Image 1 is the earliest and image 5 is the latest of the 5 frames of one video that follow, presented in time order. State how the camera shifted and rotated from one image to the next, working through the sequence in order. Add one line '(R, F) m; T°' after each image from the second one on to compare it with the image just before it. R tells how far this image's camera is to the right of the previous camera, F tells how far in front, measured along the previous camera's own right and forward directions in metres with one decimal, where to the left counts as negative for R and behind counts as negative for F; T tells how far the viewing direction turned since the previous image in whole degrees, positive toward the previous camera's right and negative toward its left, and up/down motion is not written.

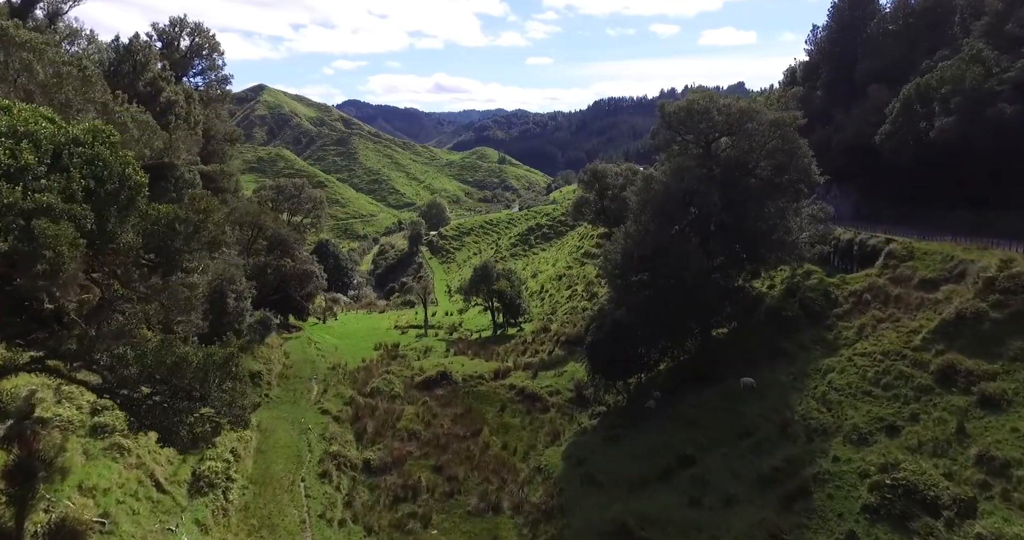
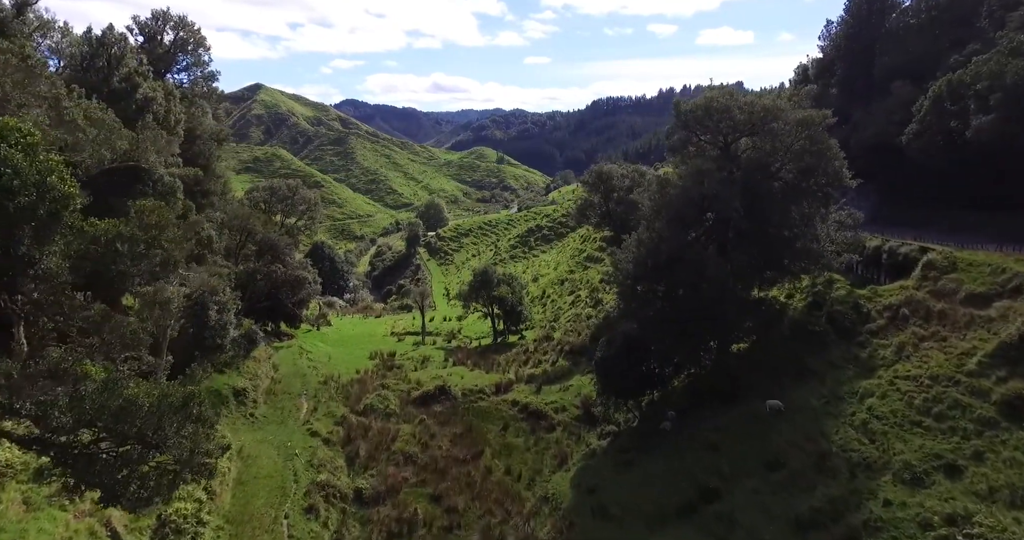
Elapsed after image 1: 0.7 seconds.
(-0.3, +2.3) m; 0°
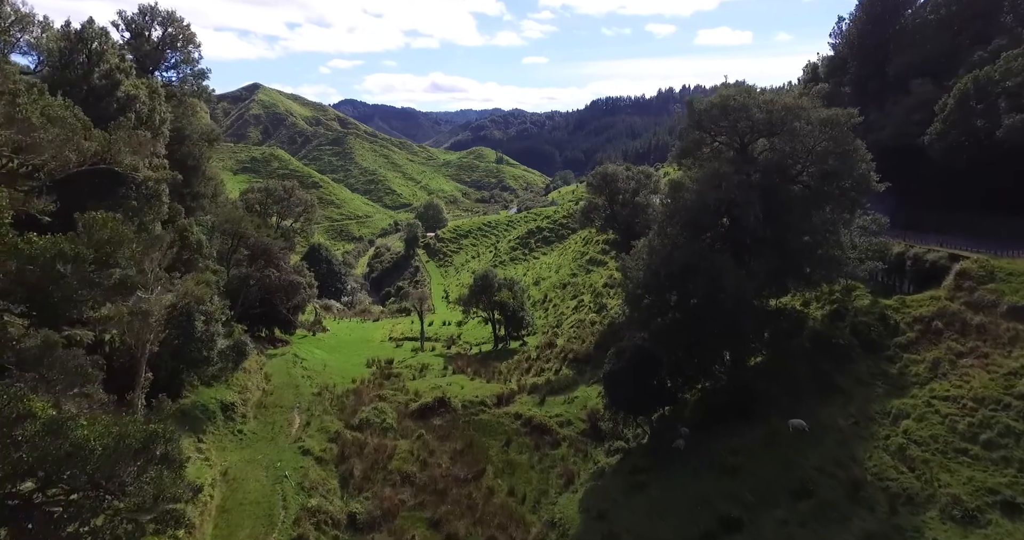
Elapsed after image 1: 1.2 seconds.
(-0.2, +1.7) m; 0°
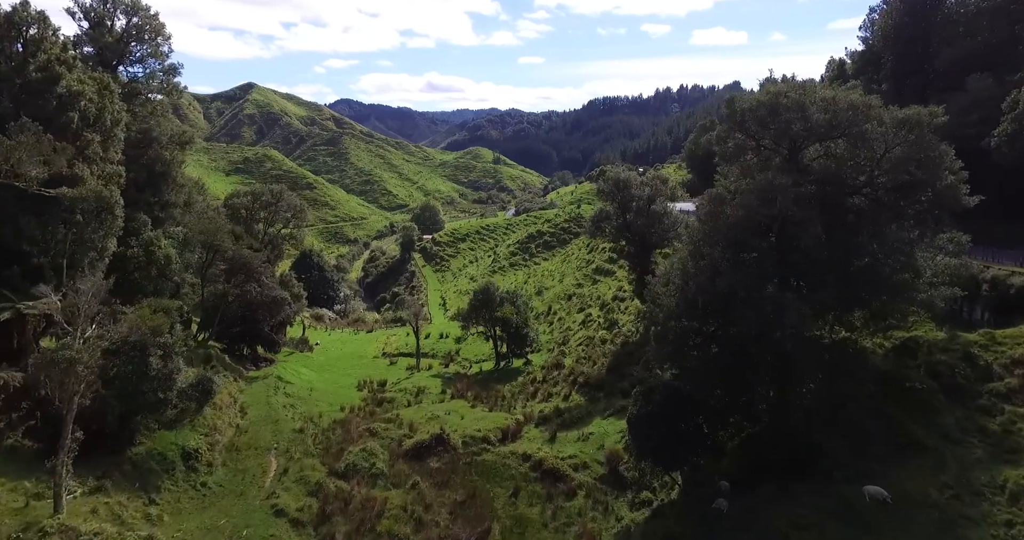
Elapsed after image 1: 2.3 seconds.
(-0.5, +4.3) m; 0°
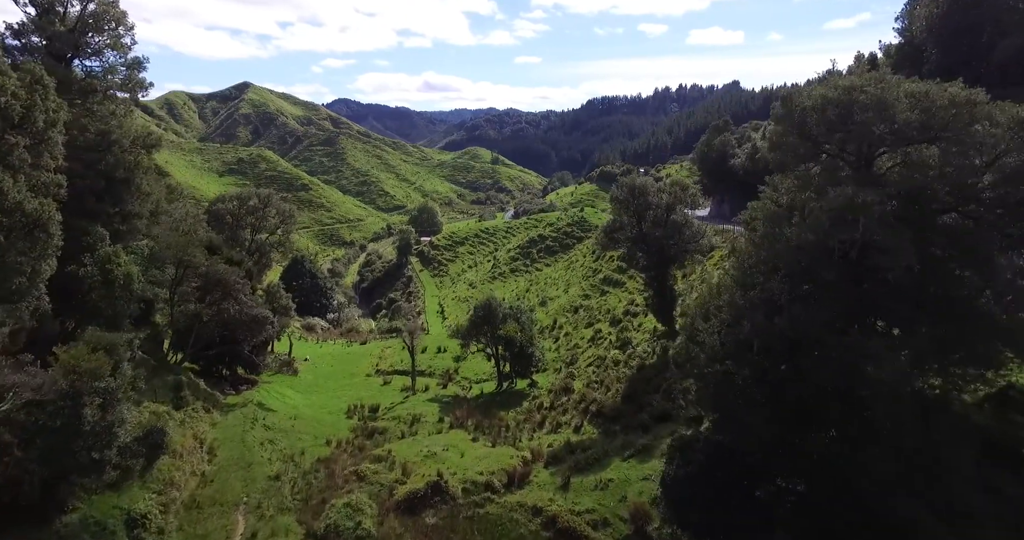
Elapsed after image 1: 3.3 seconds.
(-0.4, +4.3) m; 0°
